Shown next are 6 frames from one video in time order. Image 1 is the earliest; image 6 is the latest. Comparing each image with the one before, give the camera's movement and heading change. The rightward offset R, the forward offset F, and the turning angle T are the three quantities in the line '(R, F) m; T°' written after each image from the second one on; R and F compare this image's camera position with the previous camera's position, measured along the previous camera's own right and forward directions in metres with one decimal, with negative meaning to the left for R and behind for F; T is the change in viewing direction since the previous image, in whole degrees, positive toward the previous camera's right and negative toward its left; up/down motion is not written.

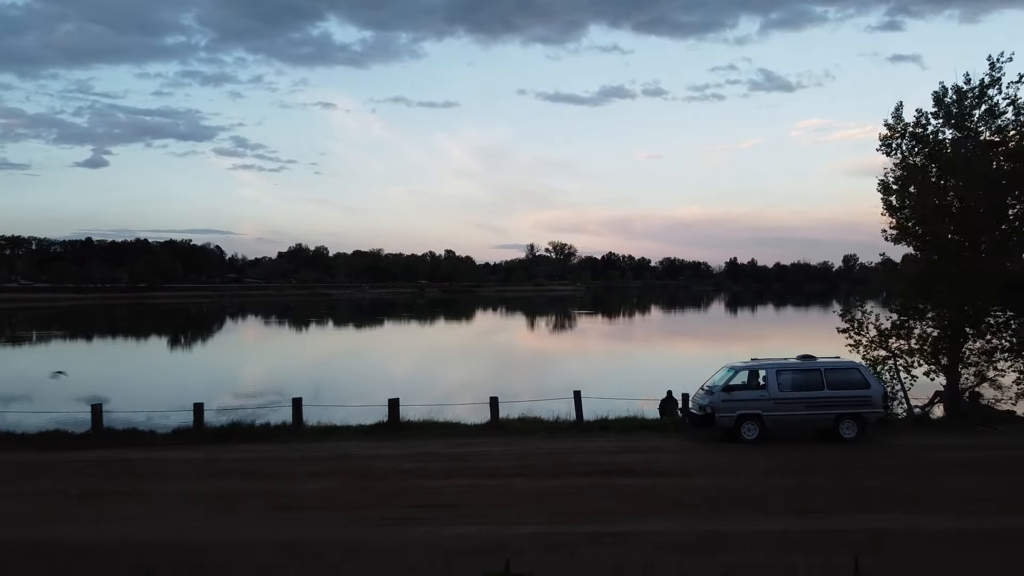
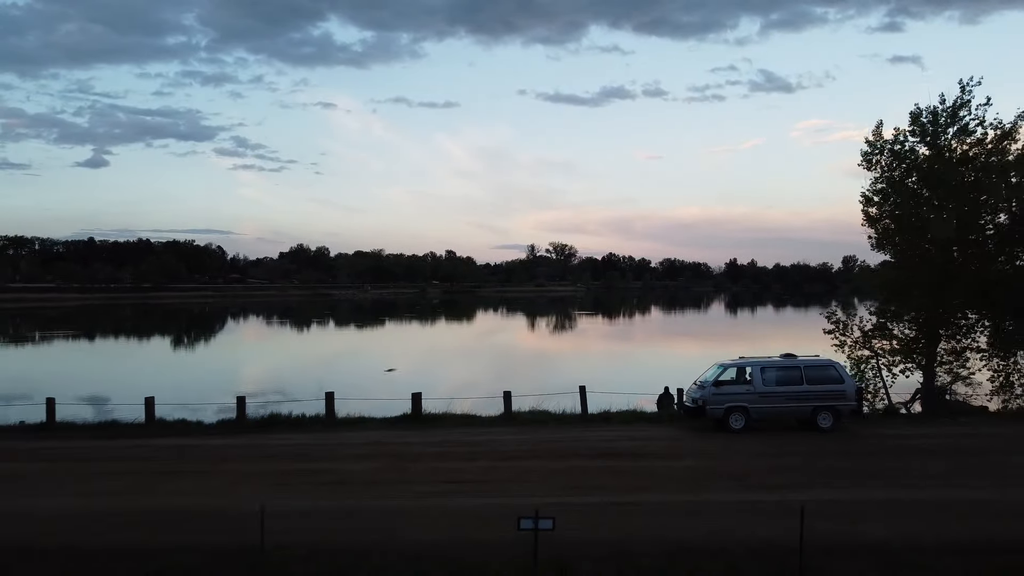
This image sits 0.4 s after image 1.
(-0.2, -1.5) m; 0°
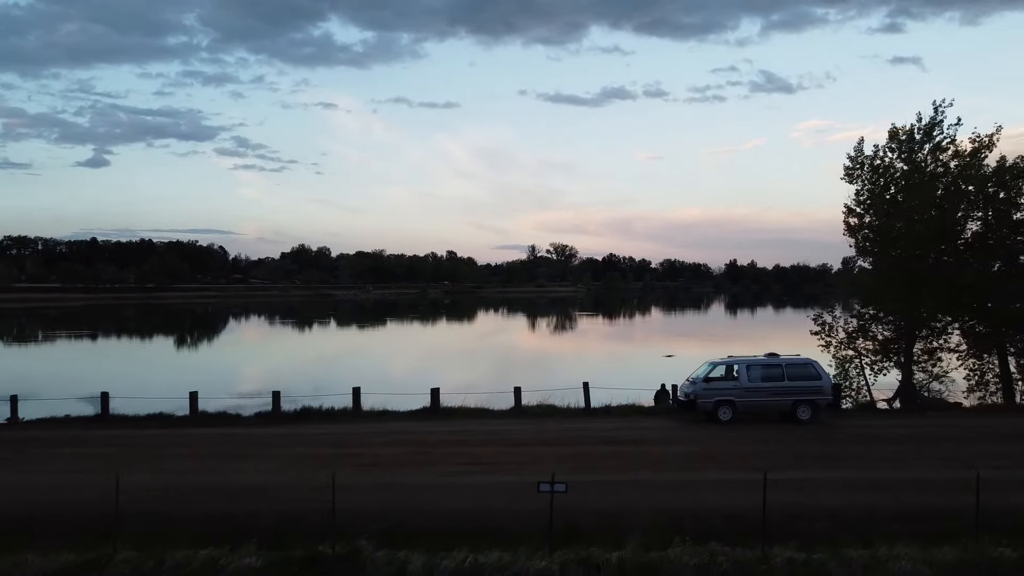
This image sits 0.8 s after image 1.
(-0.2, -1.5) m; 0°
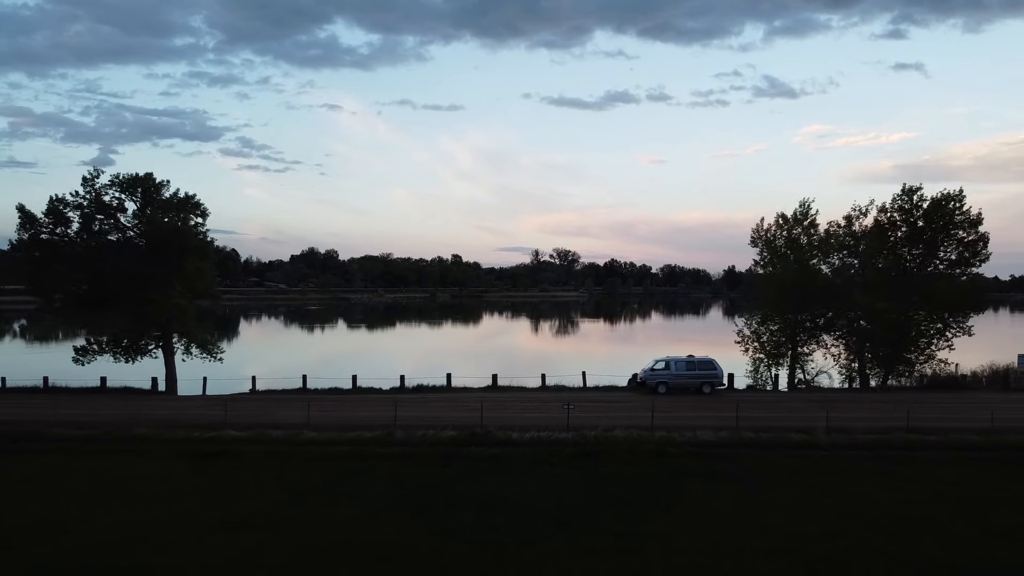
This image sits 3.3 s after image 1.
(-0.9, -11.8) m; 0°
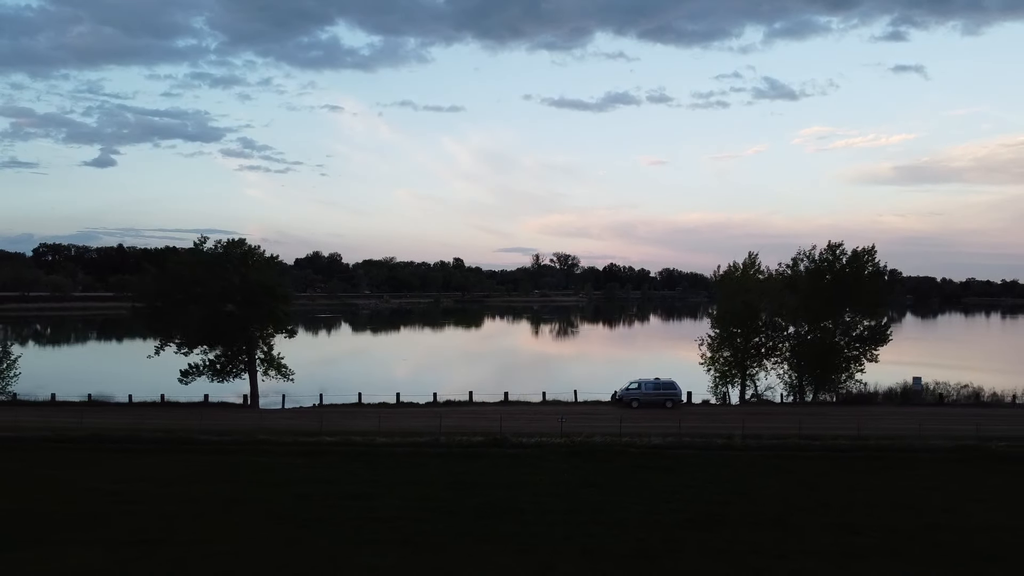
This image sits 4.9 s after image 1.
(-0.3, -8.3) m; 0°
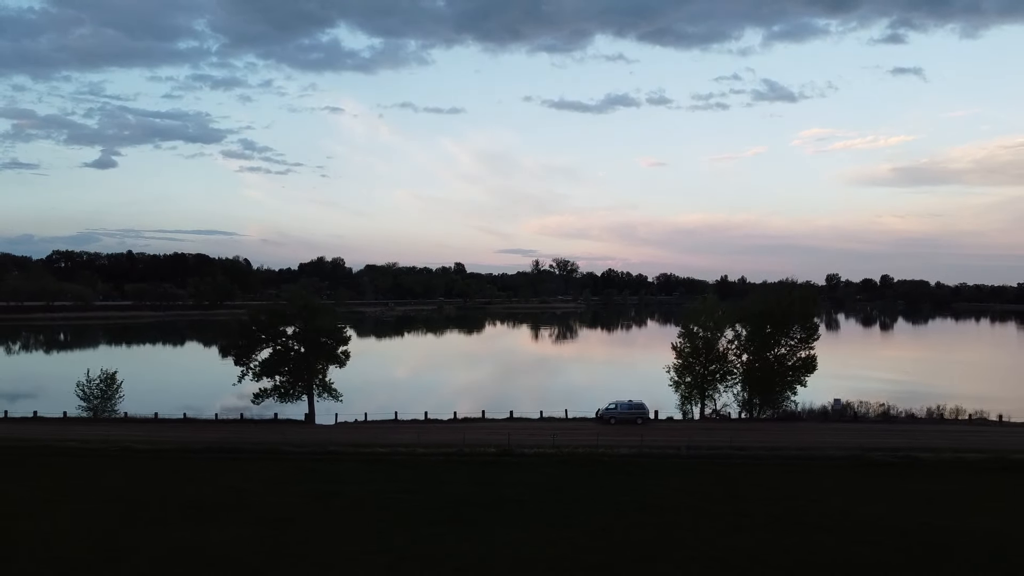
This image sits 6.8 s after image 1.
(-0.2, -9.7) m; 0°
